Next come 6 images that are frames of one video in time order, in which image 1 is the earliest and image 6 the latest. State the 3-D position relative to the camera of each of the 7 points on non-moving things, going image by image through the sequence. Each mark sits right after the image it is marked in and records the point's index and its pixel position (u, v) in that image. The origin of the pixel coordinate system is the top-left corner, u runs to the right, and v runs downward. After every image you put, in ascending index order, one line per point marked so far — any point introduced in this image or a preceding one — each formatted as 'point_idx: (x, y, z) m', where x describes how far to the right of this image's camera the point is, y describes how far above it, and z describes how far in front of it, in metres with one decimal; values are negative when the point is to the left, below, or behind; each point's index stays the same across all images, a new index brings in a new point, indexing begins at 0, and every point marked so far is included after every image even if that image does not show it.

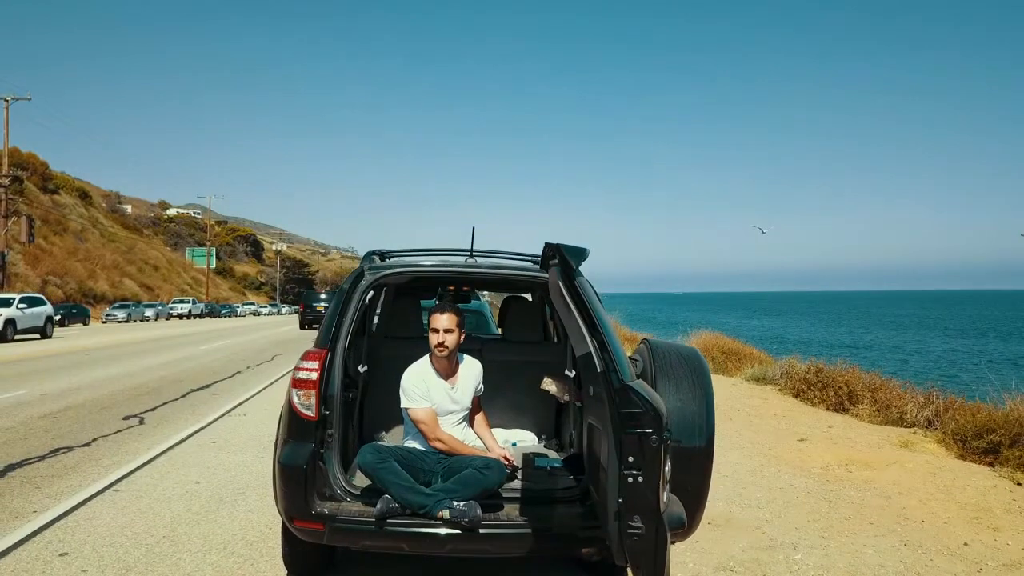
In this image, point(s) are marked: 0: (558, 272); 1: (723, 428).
0: (+0.1, 0.0, +1.6) m
1: (+1.4, -0.9, +4.7) m
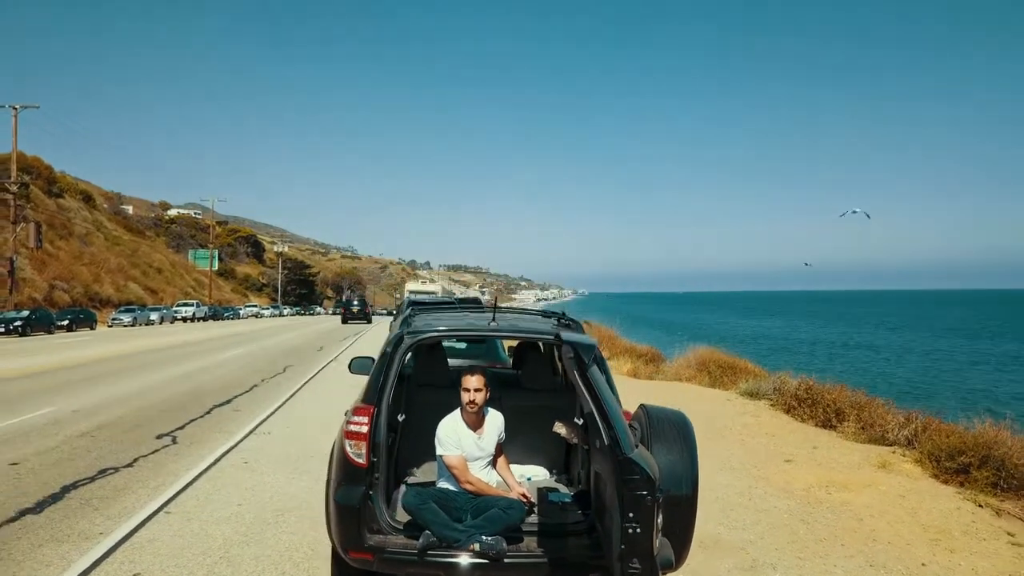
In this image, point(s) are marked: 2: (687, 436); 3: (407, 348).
0: (+0.2, -0.2, +2.0) m
1: (+1.5, -1.2, +5.1) m
2: (+0.5, -0.4, +2.0) m
3: (-0.4, -0.2, +2.4) m
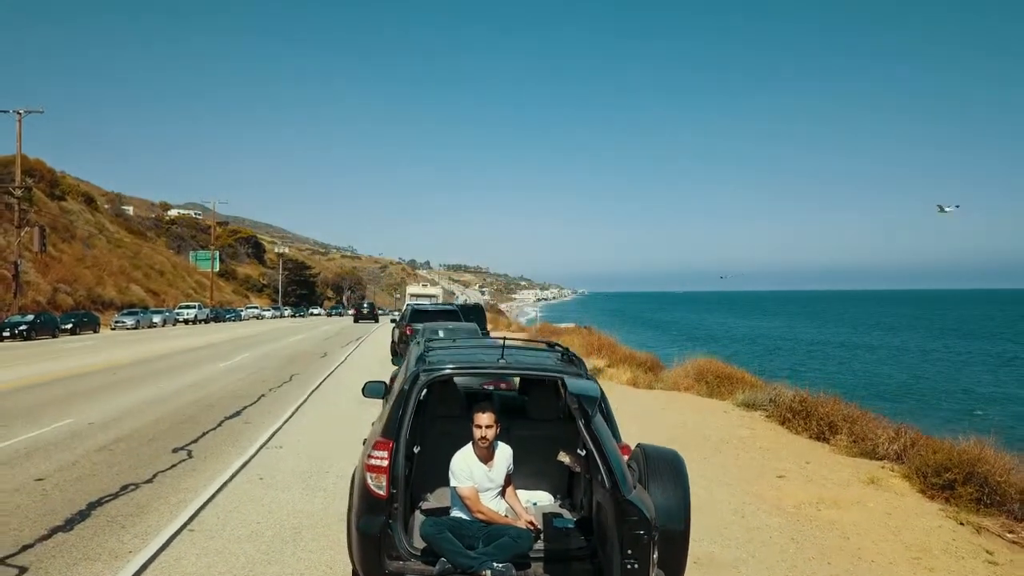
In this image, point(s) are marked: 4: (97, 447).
0: (+0.2, -0.3, +2.2) m
1: (+1.5, -1.3, +5.3) m
2: (+0.5, -0.6, +2.2) m
3: (-0.3, -0.4, +2.6) m
4: (-3.4, -1.3, +5.8) m
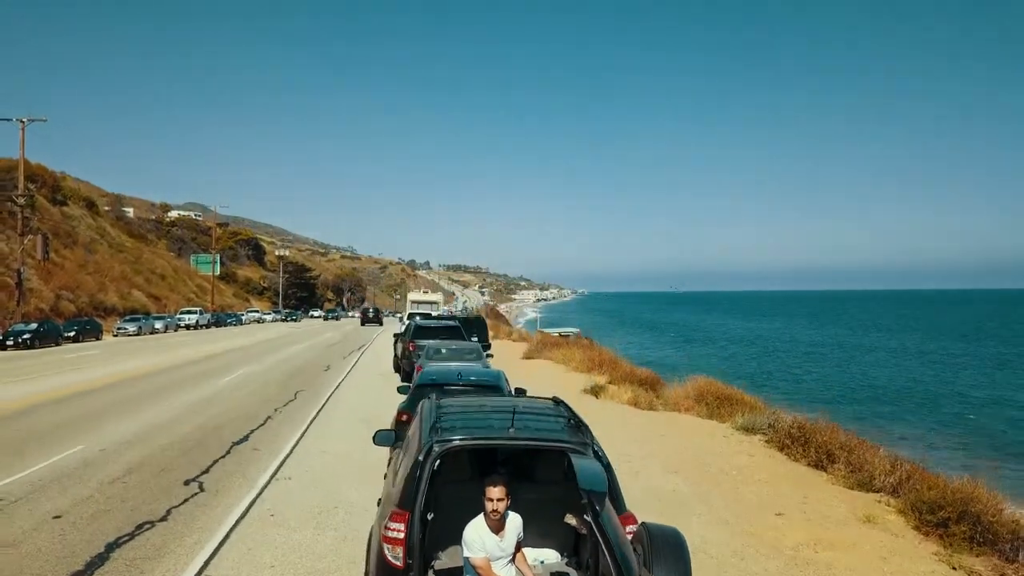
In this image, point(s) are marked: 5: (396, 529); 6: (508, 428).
0: (+0.2, -0.6, +2.3) m
1: (+1.5, -1.6, +5.4) m
2: (+0.5, -0.9, +2.3) m
3: (-0.3, -0.6, +2.7) m
4: (-3.4, -1.6, +5.9) m
5: (-0.4, -0.9, +2.6) m
6: (0.0, -0.6, +2.9) m
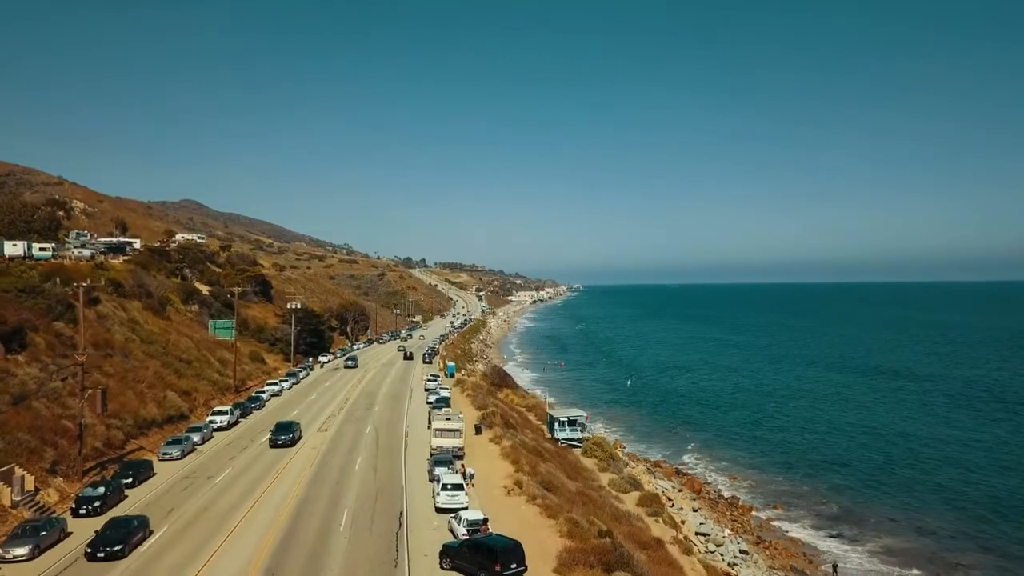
0: (+1.2, -6.8, +4.8) m
1: (+2.5, -7.8, +7.9) m
2: (+1.5, -7.1, +4.7) m
3: (+0.7, -6.8, +5.2) m
4: (-2.4, -7.8, +8.3) m
5: (+0.5, -7.1, +5.1) m
6: (+1.0, -6.8, +5.4) m
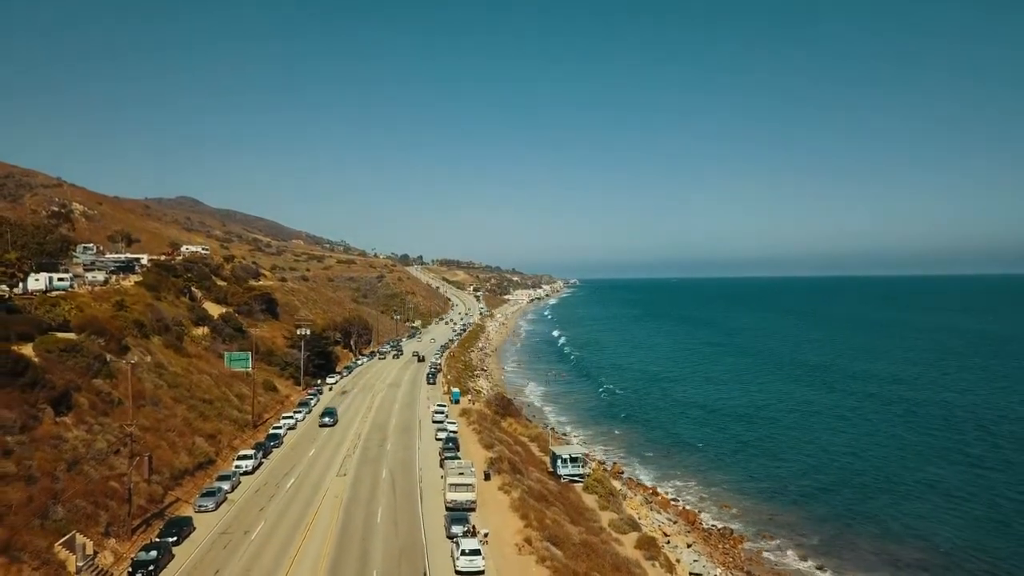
0: (+1.8, -10.3, +7.7) m
1: (+3.0, -11.3, +10.8) m
2: (+2.1, -10.6, +7.7) m
3: (+1.2, -10.3, +8.1) m
4: (-1.9, -11.2, +11.2) m
5: (+1.1, -10.6, +8.0) m
6: (+1.5, -10.3, +8.3) m
